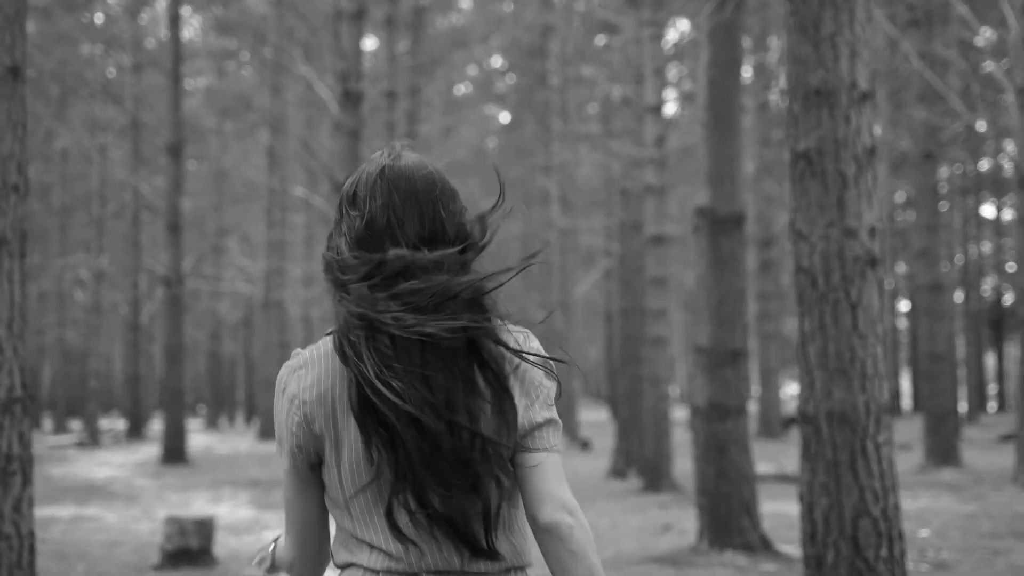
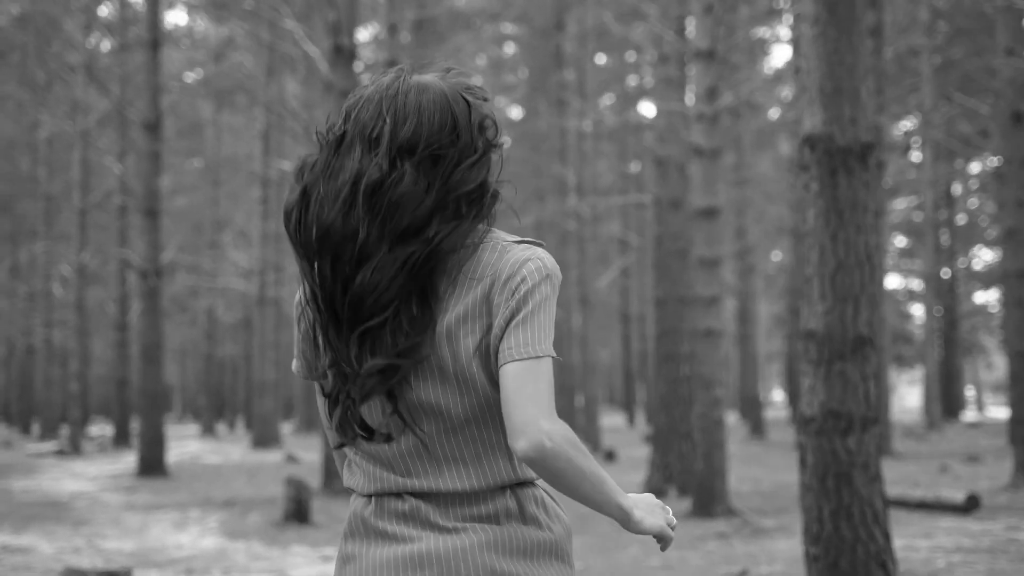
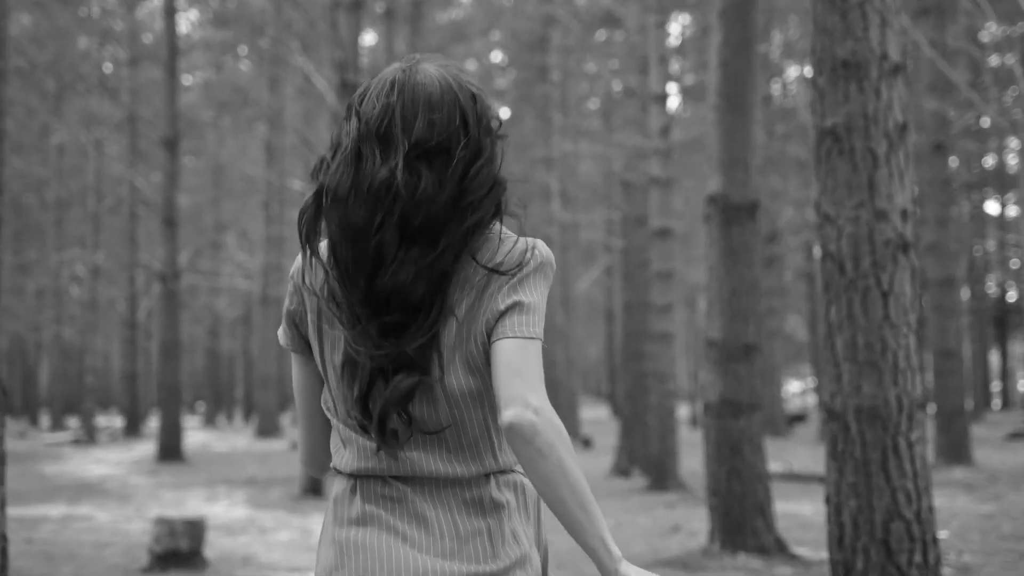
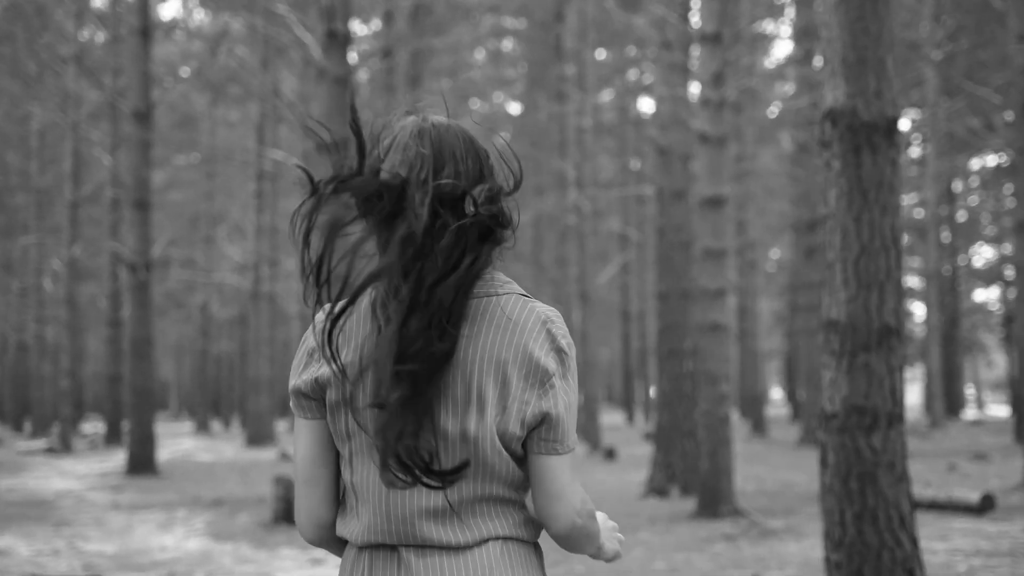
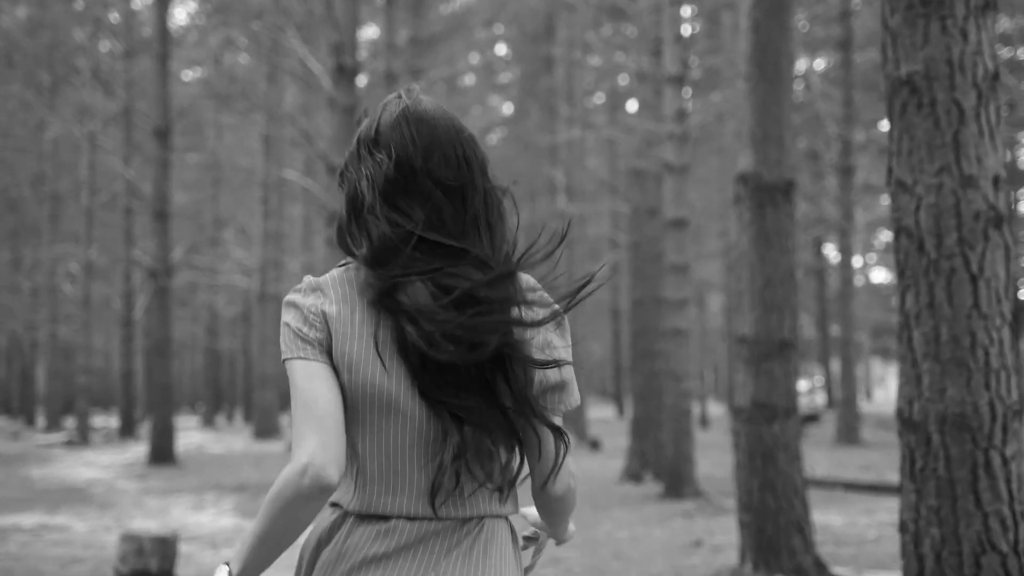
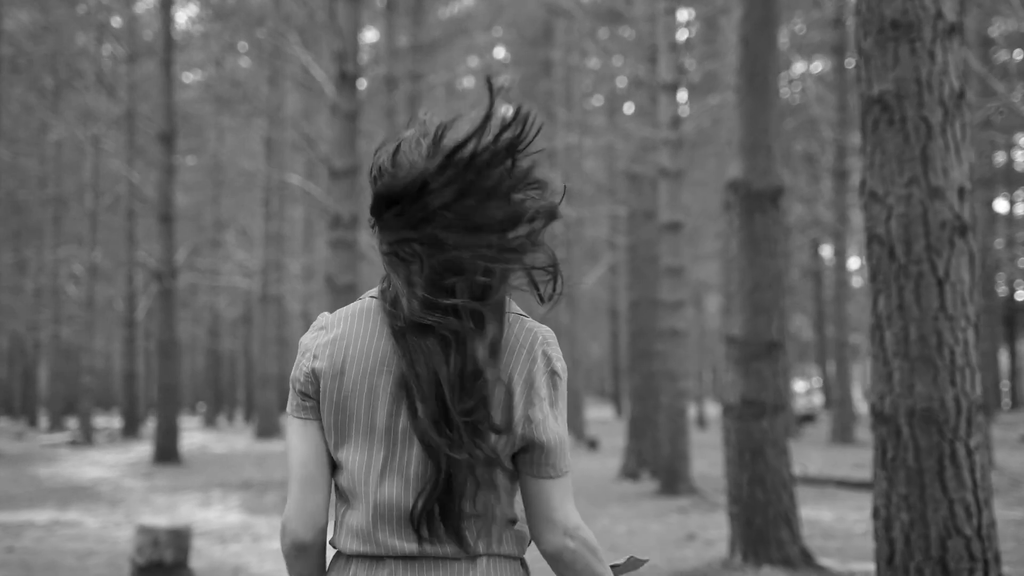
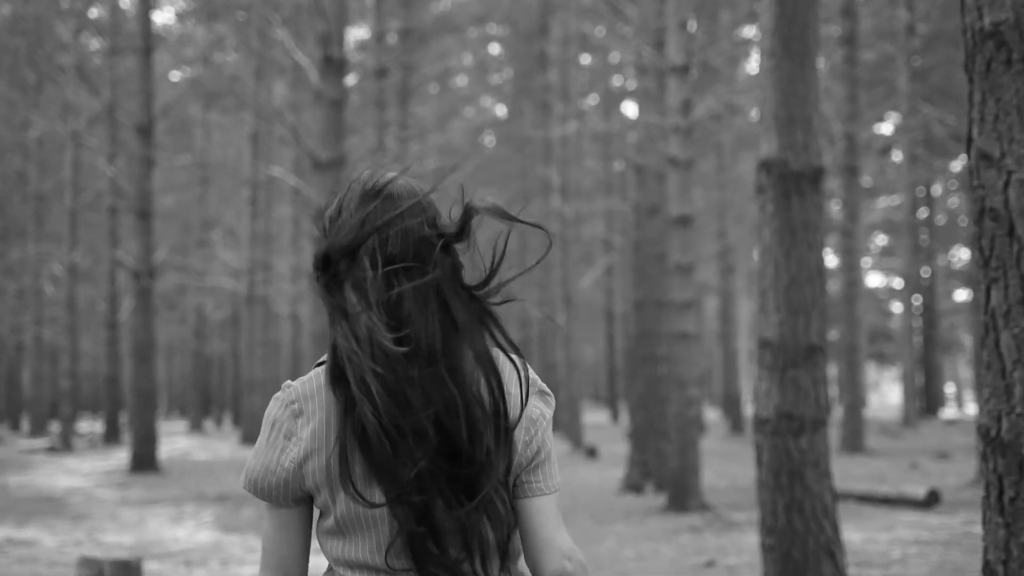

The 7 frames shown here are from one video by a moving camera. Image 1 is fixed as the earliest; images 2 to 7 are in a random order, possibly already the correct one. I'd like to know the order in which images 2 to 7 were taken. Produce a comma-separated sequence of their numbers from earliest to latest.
3, 6, 5, 7, 2, 4
